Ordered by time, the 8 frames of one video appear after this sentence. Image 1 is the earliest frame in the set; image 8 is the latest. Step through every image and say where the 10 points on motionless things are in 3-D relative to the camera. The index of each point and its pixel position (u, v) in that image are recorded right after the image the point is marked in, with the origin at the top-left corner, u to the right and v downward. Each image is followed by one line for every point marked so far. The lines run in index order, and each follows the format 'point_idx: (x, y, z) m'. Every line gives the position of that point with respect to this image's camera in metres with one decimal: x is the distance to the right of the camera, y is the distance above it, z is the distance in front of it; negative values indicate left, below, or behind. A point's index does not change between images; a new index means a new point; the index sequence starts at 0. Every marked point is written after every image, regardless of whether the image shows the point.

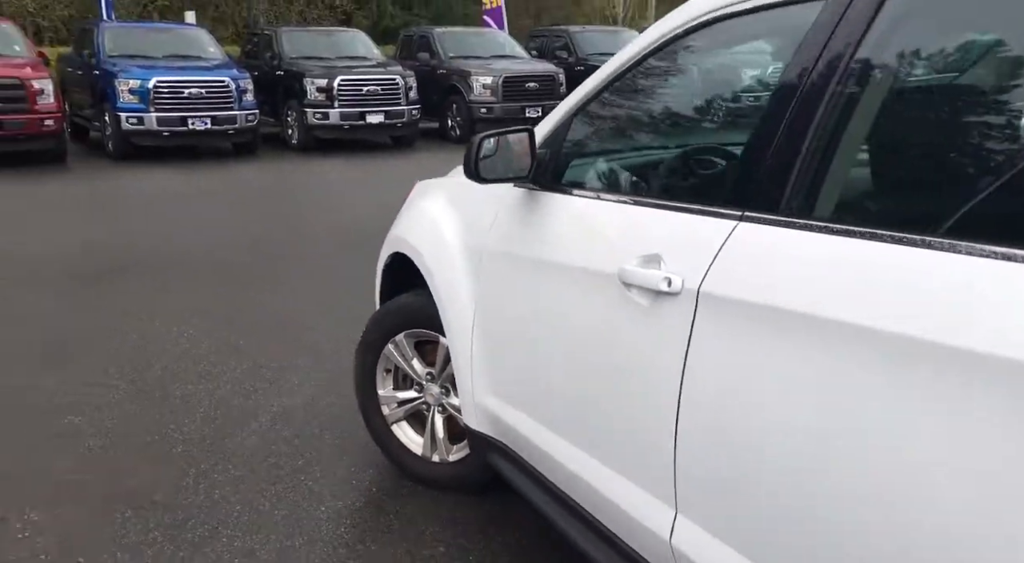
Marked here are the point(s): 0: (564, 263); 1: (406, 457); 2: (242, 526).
0: (+0.2, 0.0, +2.5) m
1: (-0.4, -0.7, +3.6) m
2: (-1.0, -0.9, +3.3) m
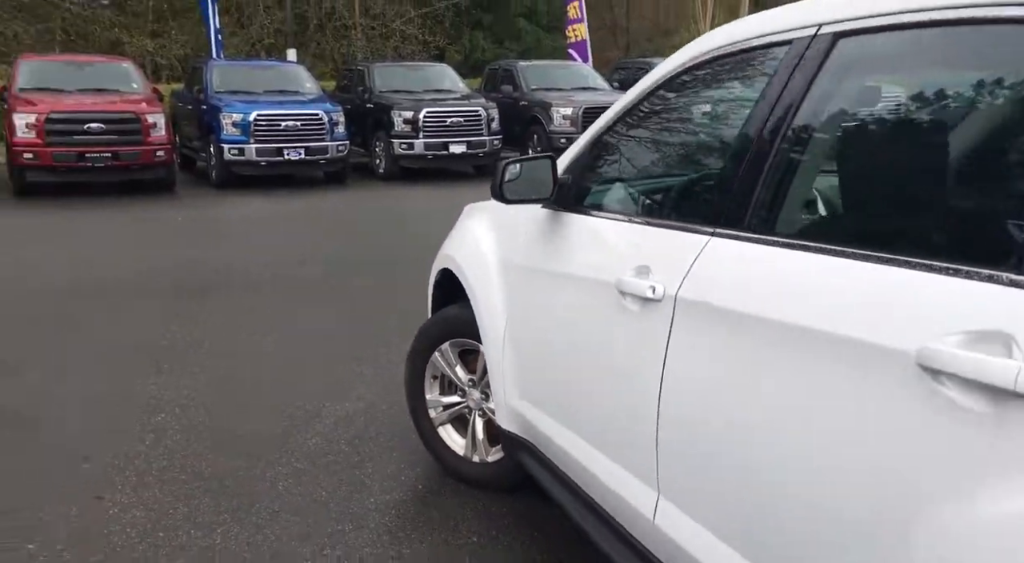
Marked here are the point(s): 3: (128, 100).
0: (+0.2, 0.0, +2.8) m
1: (-0.3, -0.8, +3.9) m
2: (-0.9, -0.9, +3.6) m
3: (-5.6, +2.7, +13.2) m
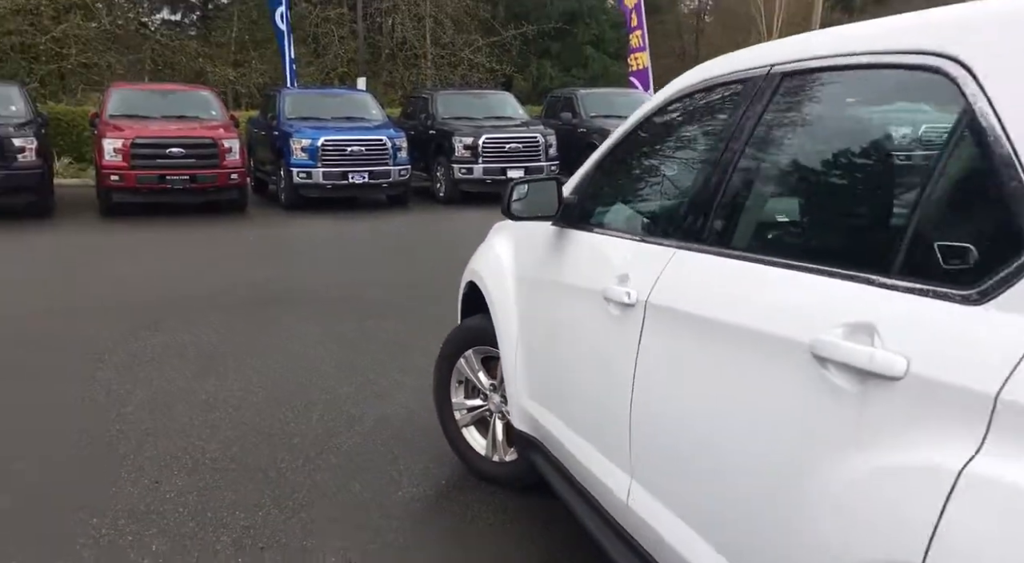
0: (+0.2, 0.0, +3.1) m
1: (-0.2, -0.8, +4.2) m
2: (-0.8, -1.0, +4.0) m
3: (-4.7, +2.4, +14.0) m
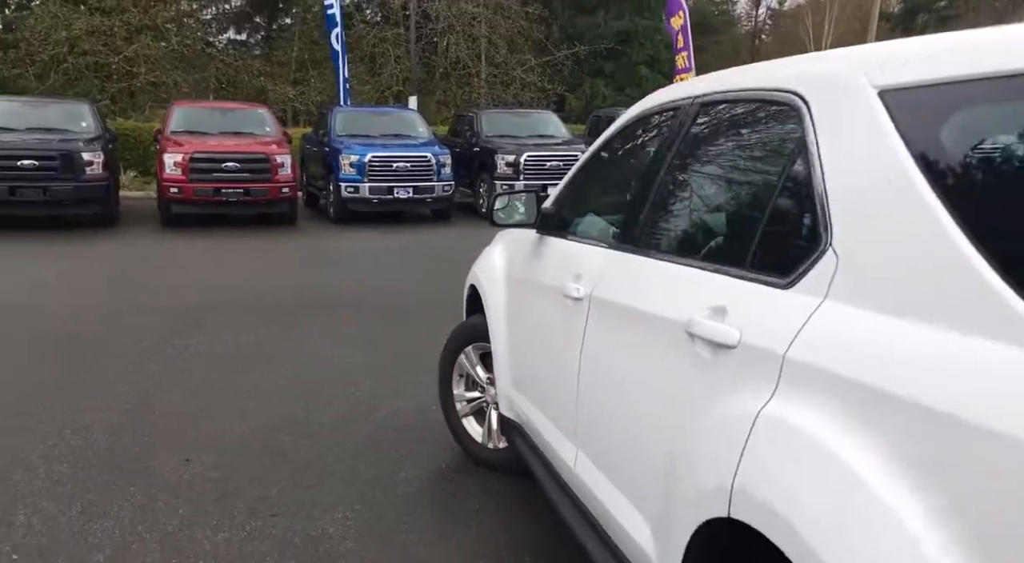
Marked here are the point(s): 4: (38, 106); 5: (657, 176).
0: (+0.1, 0.0, +3.5) m
1: (-0.2, -0.8, +4.6) m
2: (-0.8, -1.0, +4.5) m
3: (-4.1, +2.3, +14.7) m
4: (-7.7, +2.8, +14.6) m
5: (+0.5, +0.3, +2.8) m
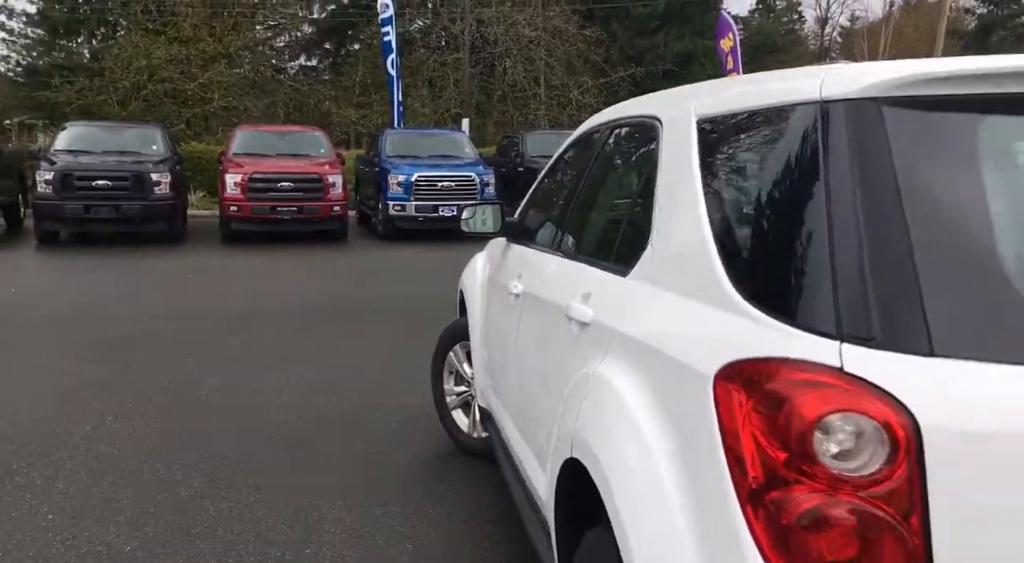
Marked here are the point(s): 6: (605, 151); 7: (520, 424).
0: (0.0, 0.0, +4.0) m
1: (-0.3, -0.9, +5.1) m
2: (-0.9, -1.0, +5.0) m
3: (-3.4, +2.0, +15.5) m
4: (-7.0, +2.6, +15.7) m
5: (+0.3, +0.3, +3.3) m
6: (+0.3, +0.5, +3.2) m
7: (0.0, -0.5, +3.3) m
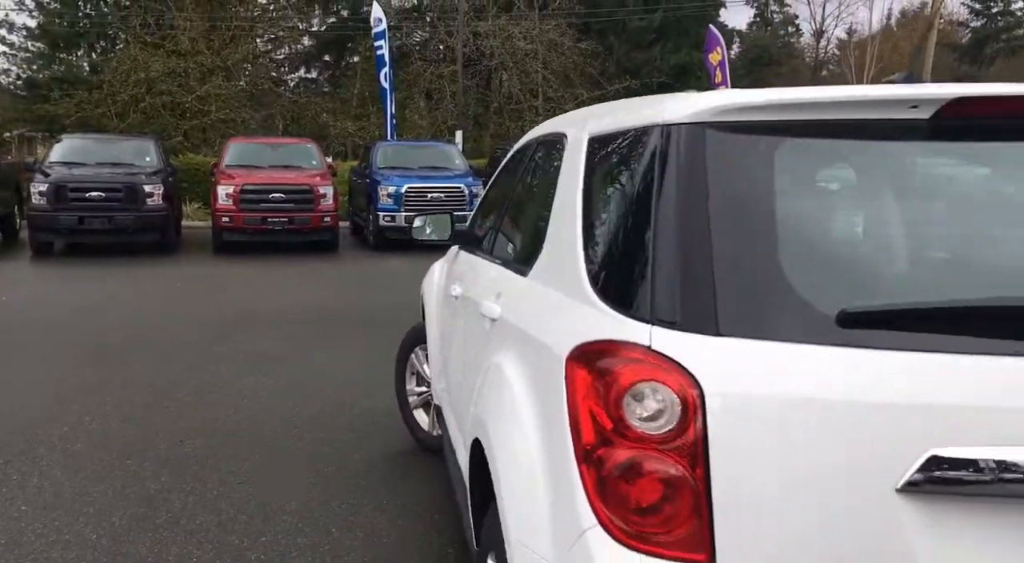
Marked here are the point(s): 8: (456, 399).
0: (-0.3, 0.0, +4.2) m
1: (-0.6, -0.9, +5.4) m
2: (-1.2, -1.0, +5.2) m
3: (-3.6, +1.9, +15.8) m
4: (-7.2, +2.5, +16.0) m
5: (0.0, +0.3, +3.5) m
6: (+0.1, +0.5, +3.4) m
7: (-0.2, -0.5, +3.6) m
8: (-0.2, -0.4, +3.6) m
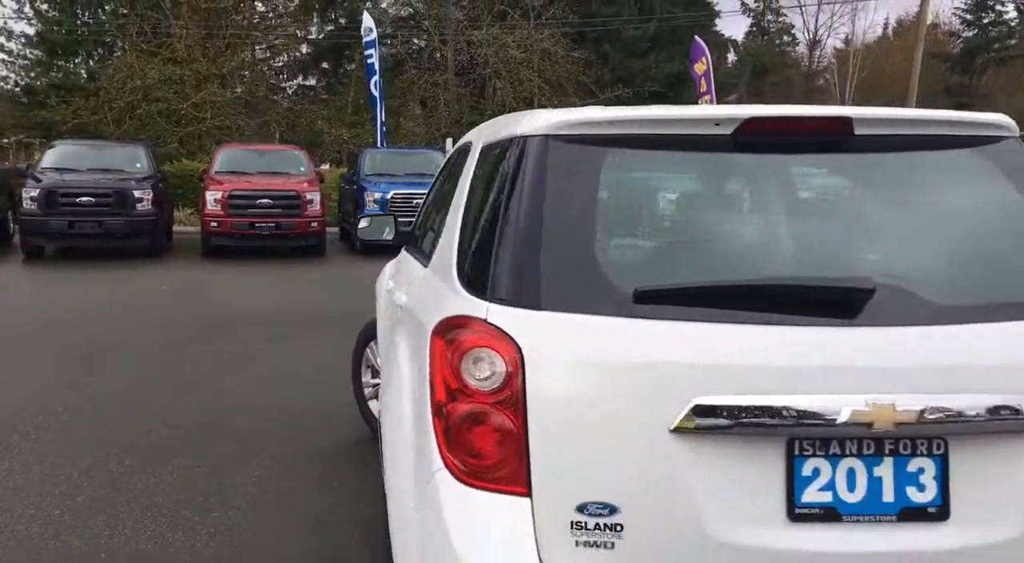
0: (-0.6, 0.0, +4.6) m
1: (-0.9, -0.9, +5.7) m
2: (-1.5, -1.0, +5.6) m
3: (-3.9, +1.8, +16.2) m
4: (-7.5, +2.4, +16.4) m
5: (-0.3, +0.4, +3.9) m
6: (-0.2, +0.5, +3.8) m
7: (-0.6, -0.5, +3.9) m
8: (-0.5, -0.4, +3.9) m
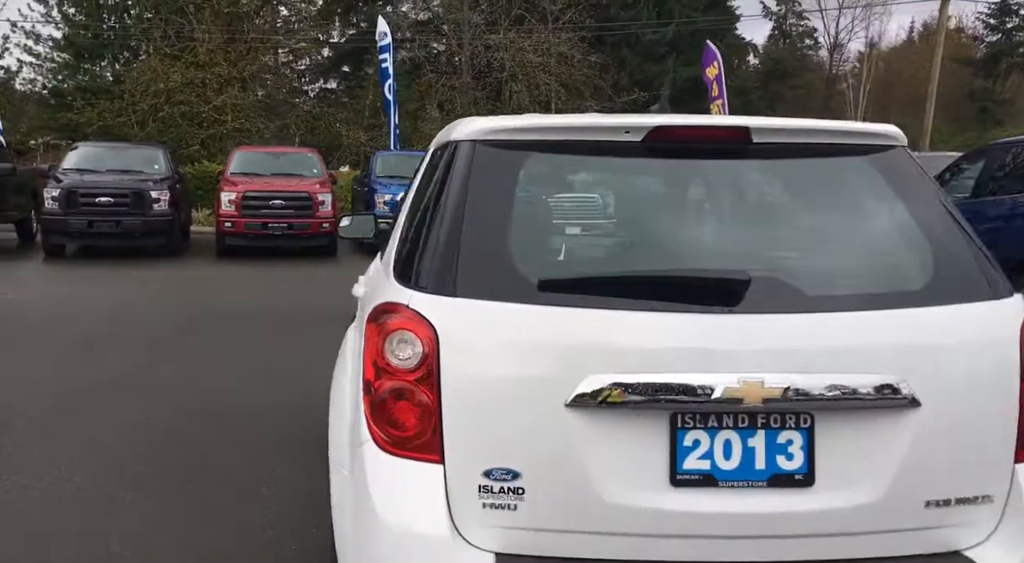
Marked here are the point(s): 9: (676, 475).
0: (-0.7, 0.0, +4.8) m
1: (-1.0, -0.9, +6.0) m
2: (-1.6, -1.0, +5.8) m
3: (-3.8, +1.8, +16.5) m
4: (-7.3, +2.4, +16.8) m
5: (-0.5, +0.4, +4.1) m
6: (-0.4, +0.5, +4.0) m
7: (-0.7, -0.5, +4.2) m
8: (-0.7, -0.4, +4.2) m
9: (+0.4, -0.5, +2.1) m
